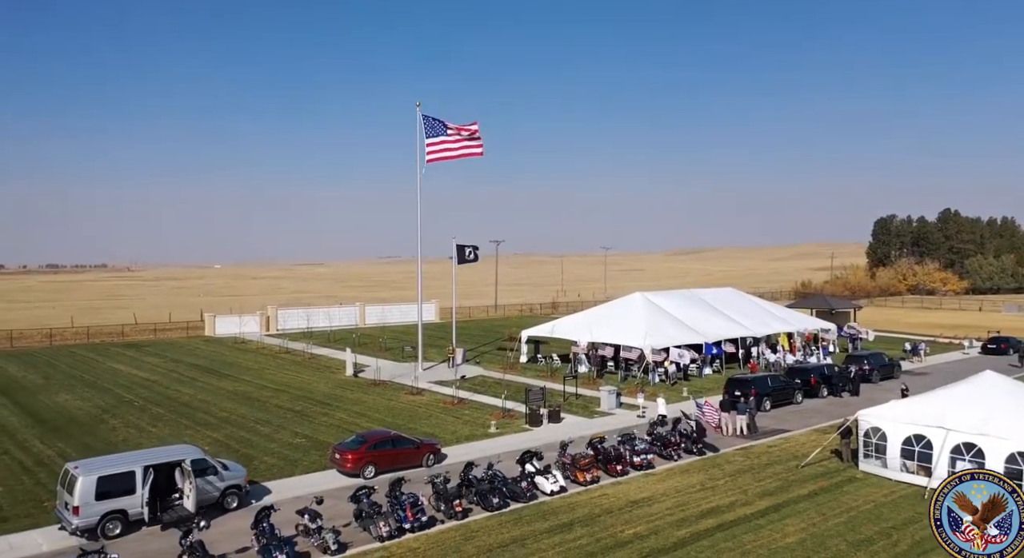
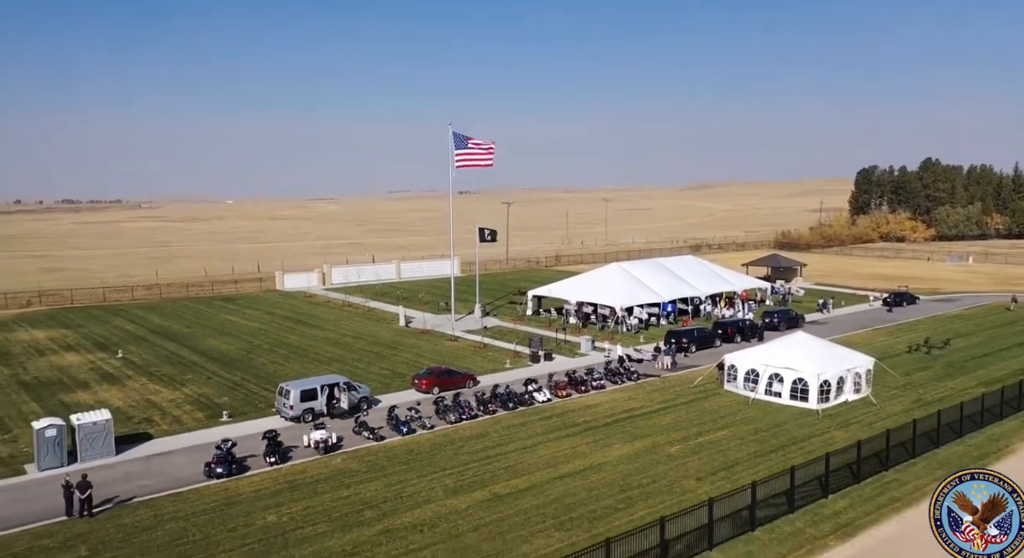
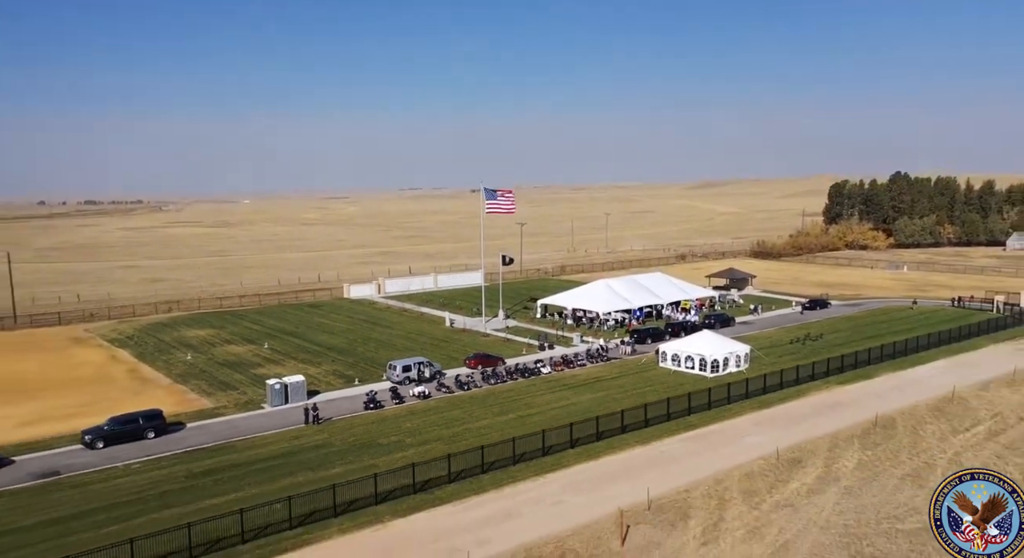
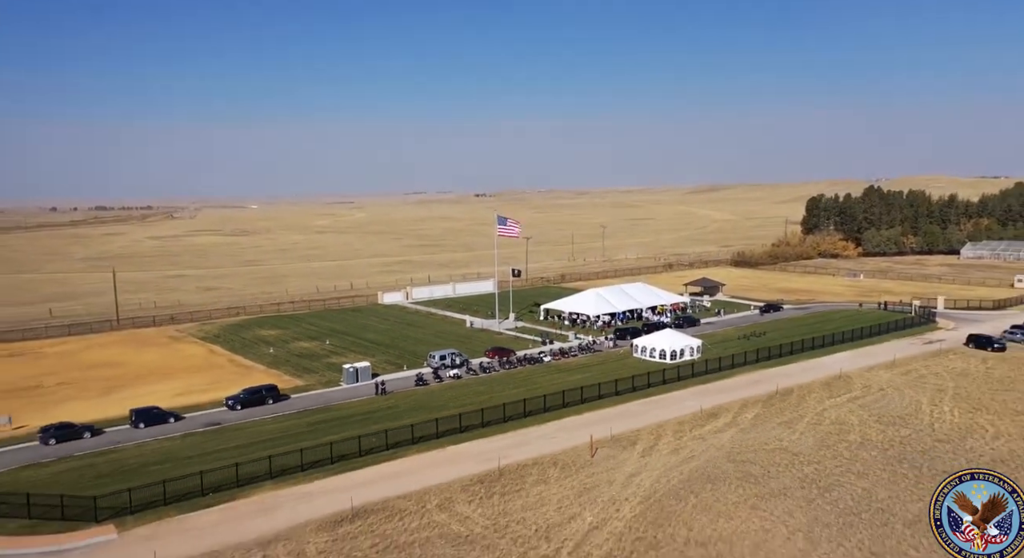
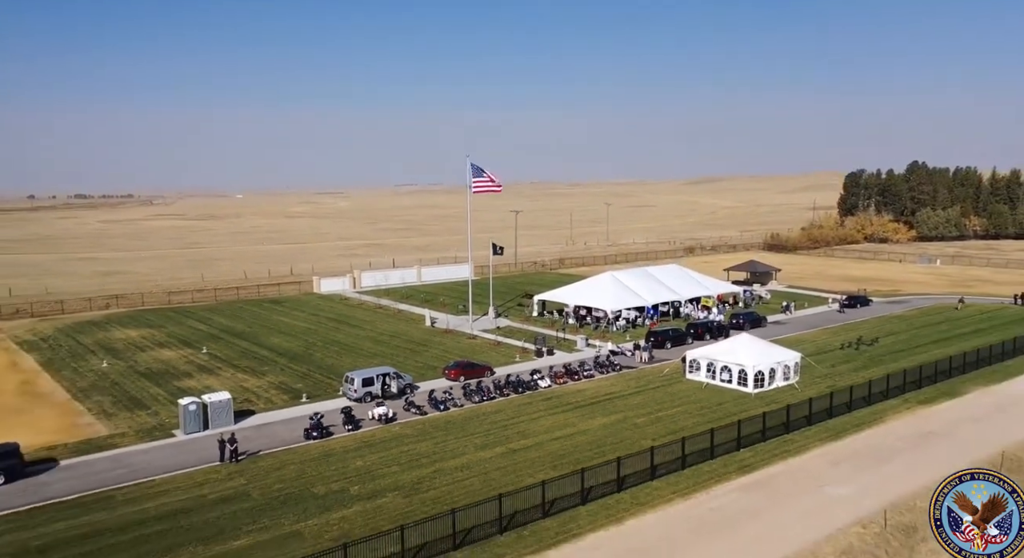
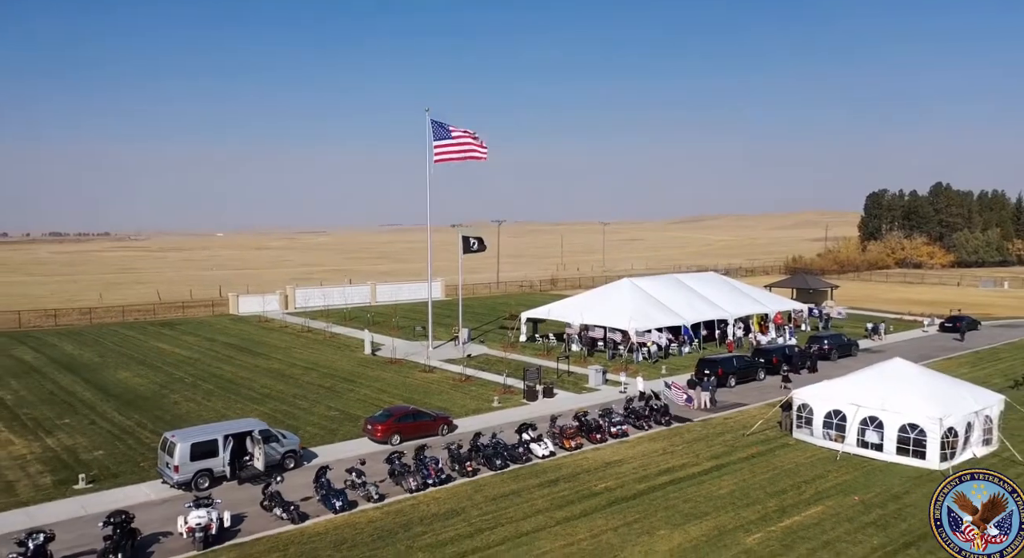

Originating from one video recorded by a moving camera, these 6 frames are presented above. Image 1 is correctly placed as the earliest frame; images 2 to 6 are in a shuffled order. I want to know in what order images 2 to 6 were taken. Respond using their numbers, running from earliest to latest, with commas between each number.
6, 2, 5, 3, 4
